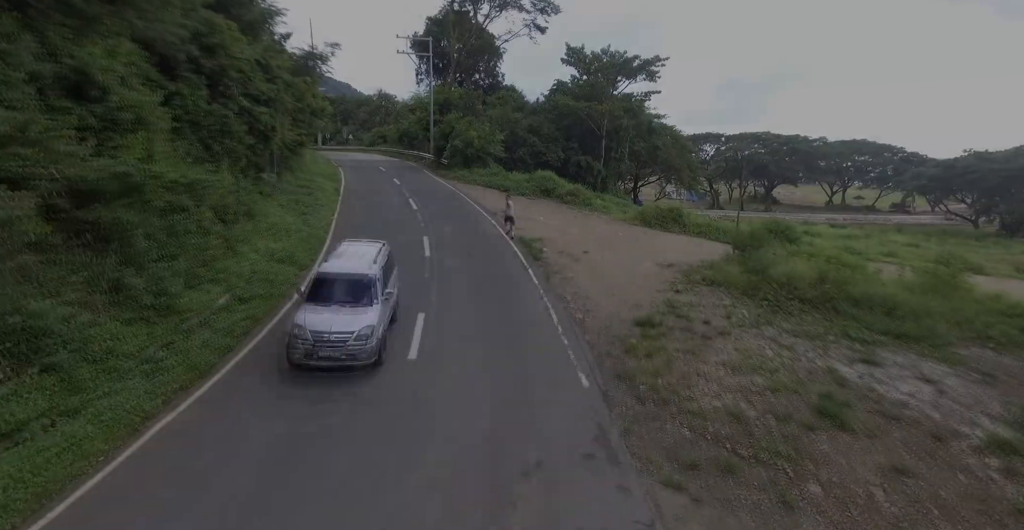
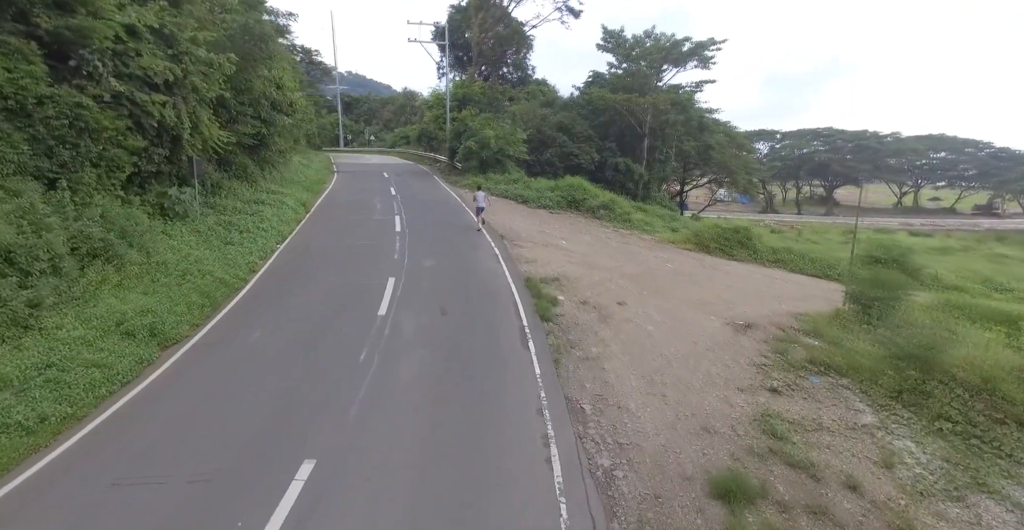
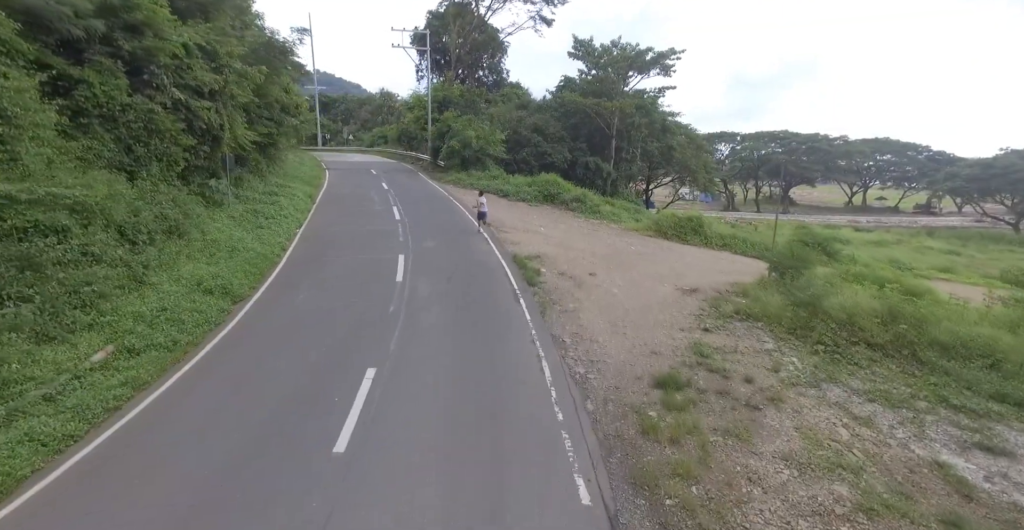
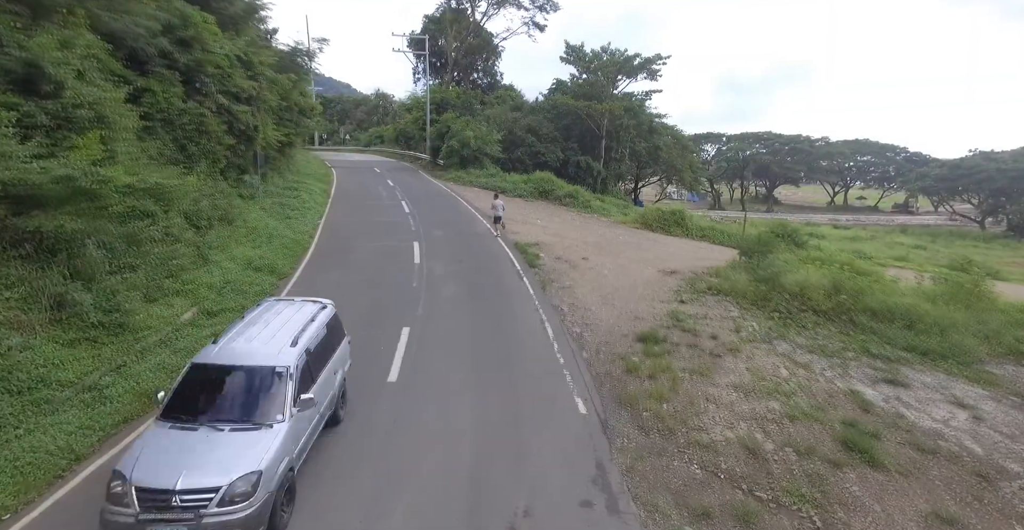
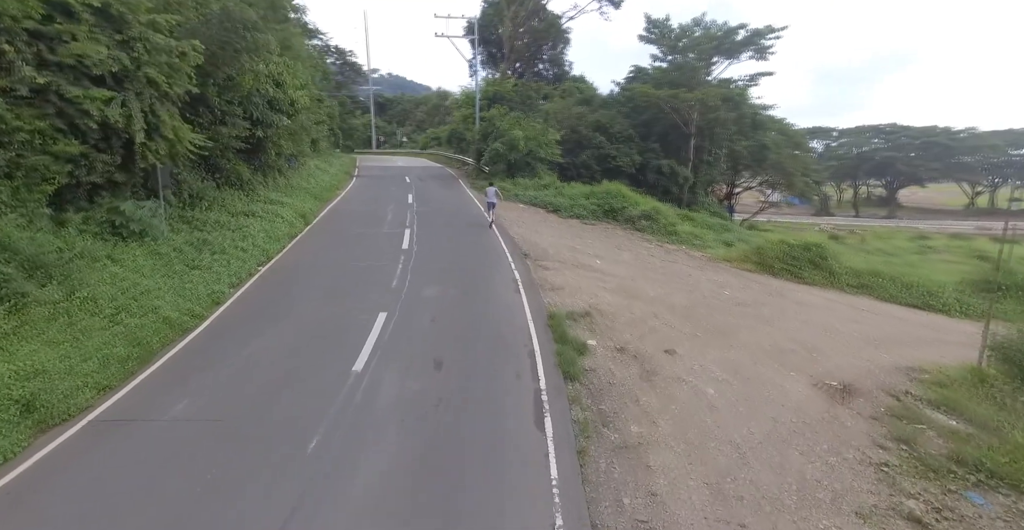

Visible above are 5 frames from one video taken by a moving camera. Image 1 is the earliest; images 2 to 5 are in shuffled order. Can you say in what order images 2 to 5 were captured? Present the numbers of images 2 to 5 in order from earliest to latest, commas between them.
4, 3, 2, 5
